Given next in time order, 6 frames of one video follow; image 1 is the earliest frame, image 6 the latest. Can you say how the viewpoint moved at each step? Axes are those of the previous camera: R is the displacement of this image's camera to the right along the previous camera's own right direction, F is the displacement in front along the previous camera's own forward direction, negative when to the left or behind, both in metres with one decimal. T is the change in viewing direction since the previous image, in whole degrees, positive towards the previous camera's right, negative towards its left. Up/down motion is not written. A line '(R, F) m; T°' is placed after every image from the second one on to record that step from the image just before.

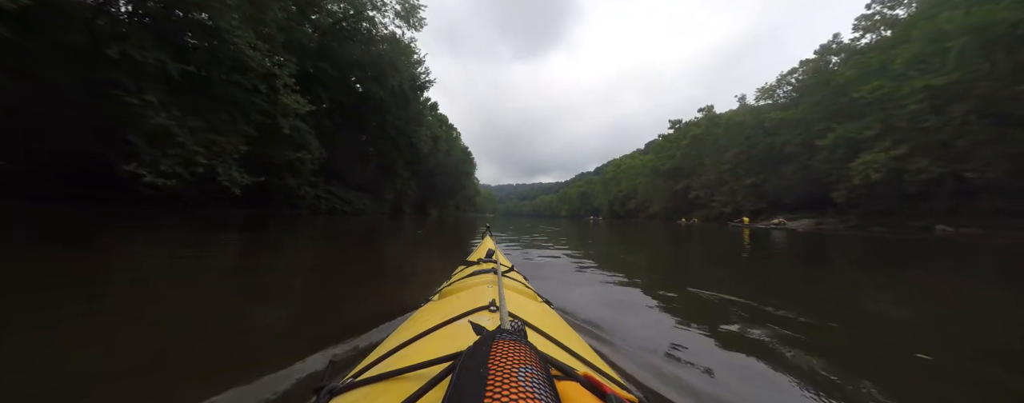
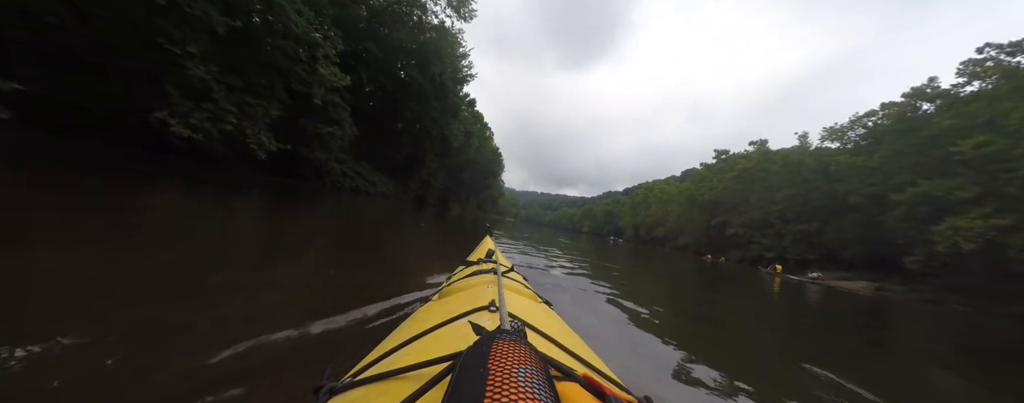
(-0.1, +0.6) m; -5°
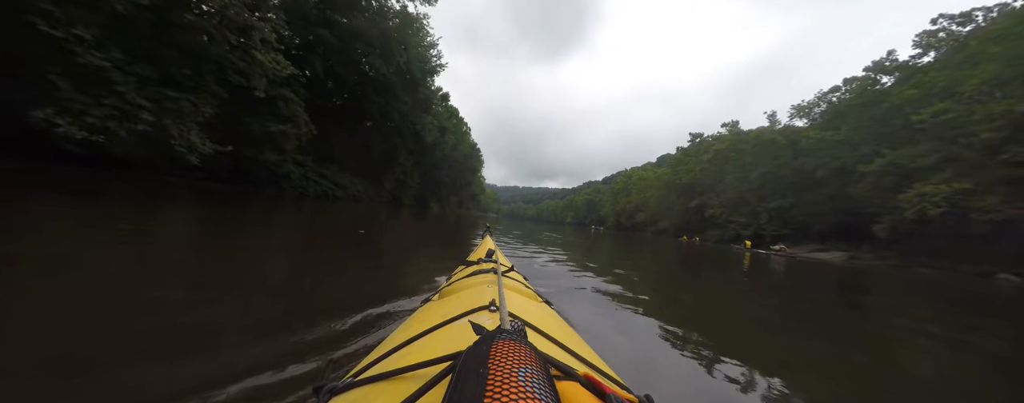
(+0.1, +0.5) m; +4°
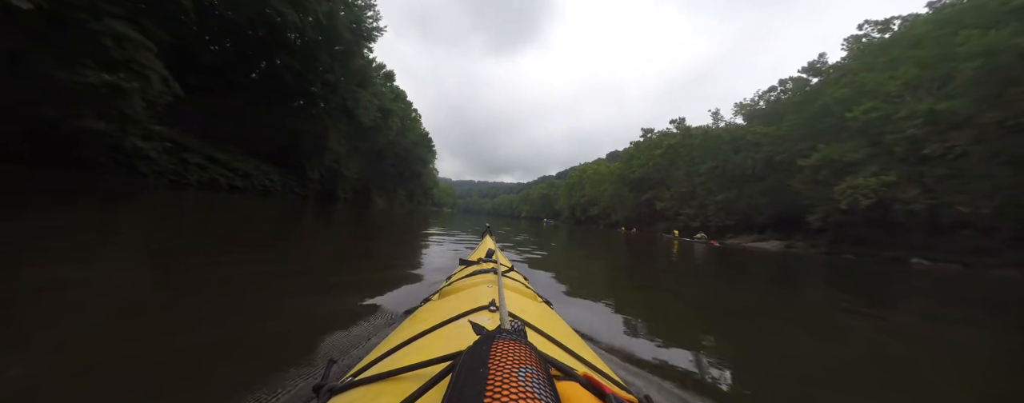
(+0.1, +1.4) m; +9°
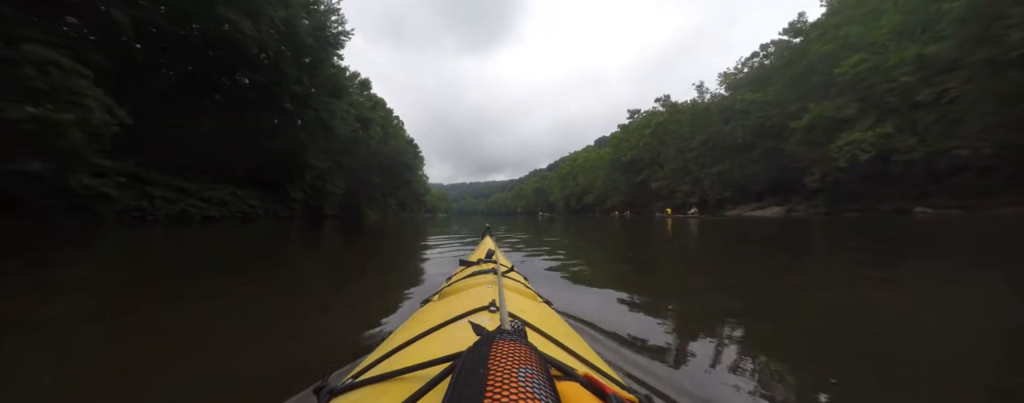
(0.0, +0.4) m; +1°
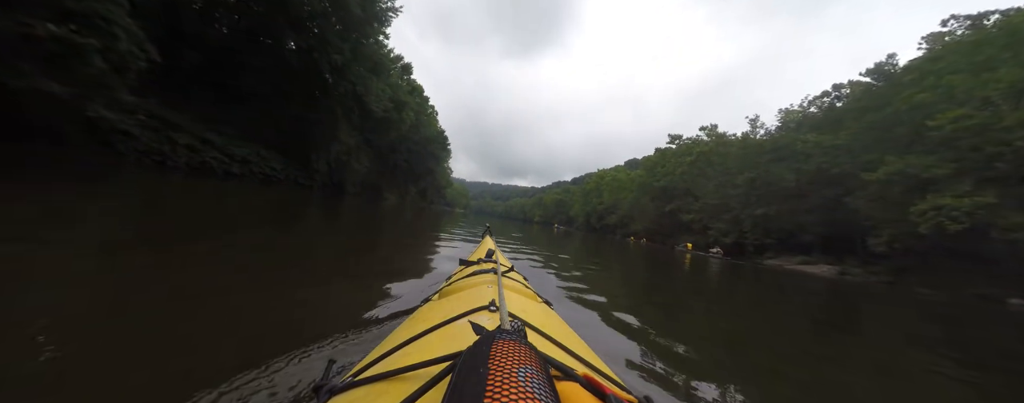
(-0.2, +0.7) m; -4°
